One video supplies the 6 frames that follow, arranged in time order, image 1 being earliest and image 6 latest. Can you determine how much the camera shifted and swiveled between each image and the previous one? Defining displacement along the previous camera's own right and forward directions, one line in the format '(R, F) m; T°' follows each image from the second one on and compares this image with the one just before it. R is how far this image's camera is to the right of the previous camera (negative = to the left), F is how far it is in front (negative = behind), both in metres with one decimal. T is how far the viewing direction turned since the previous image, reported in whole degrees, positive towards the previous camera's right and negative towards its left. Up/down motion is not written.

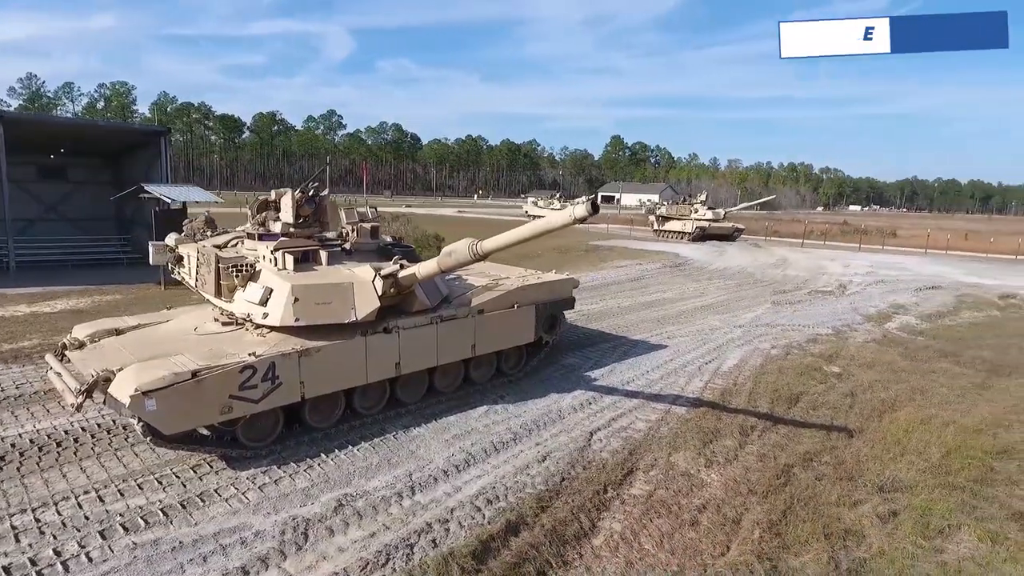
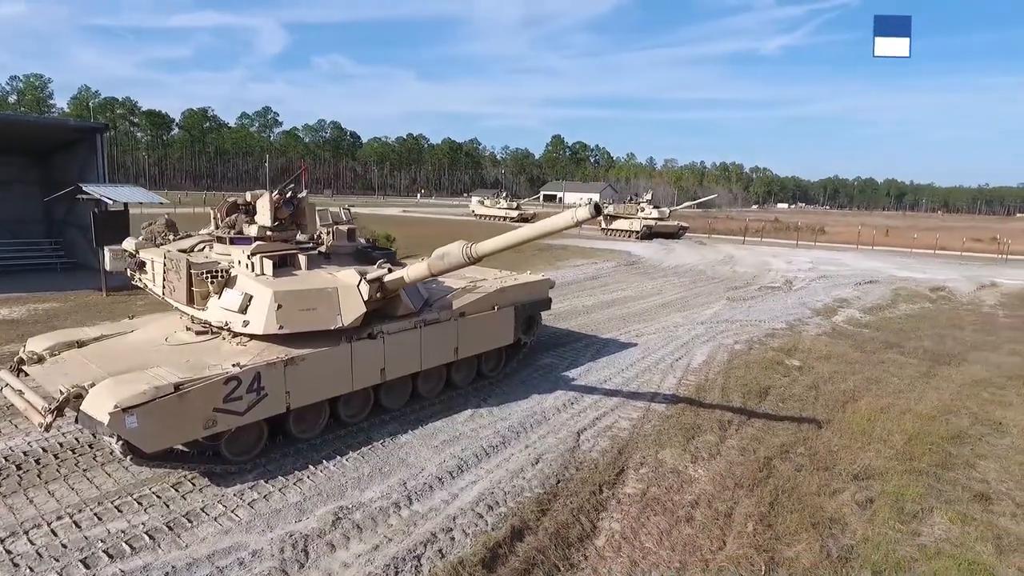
(-0.7, +0.1) m; +5°
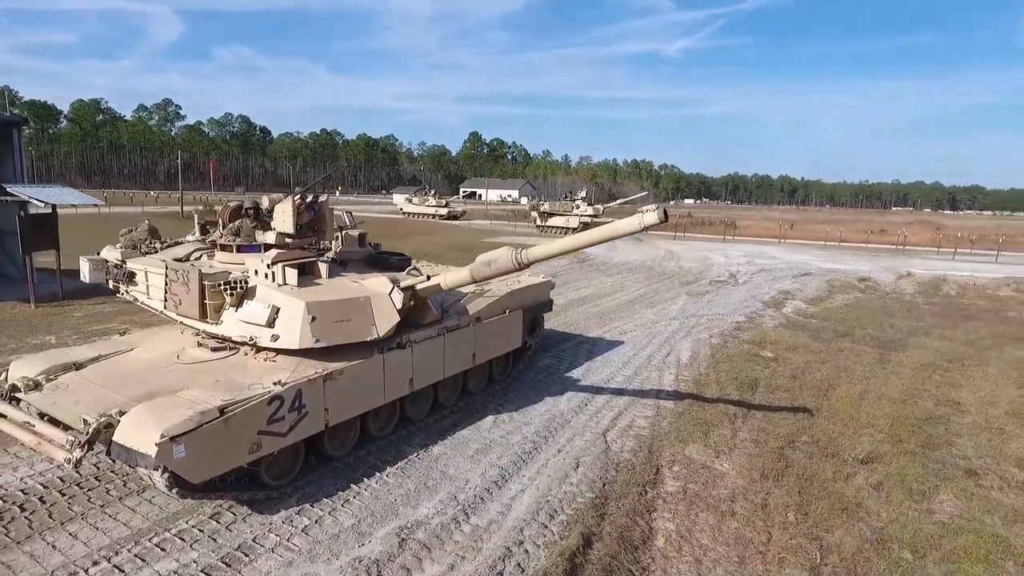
(-1.8, +0.2) m; +8°
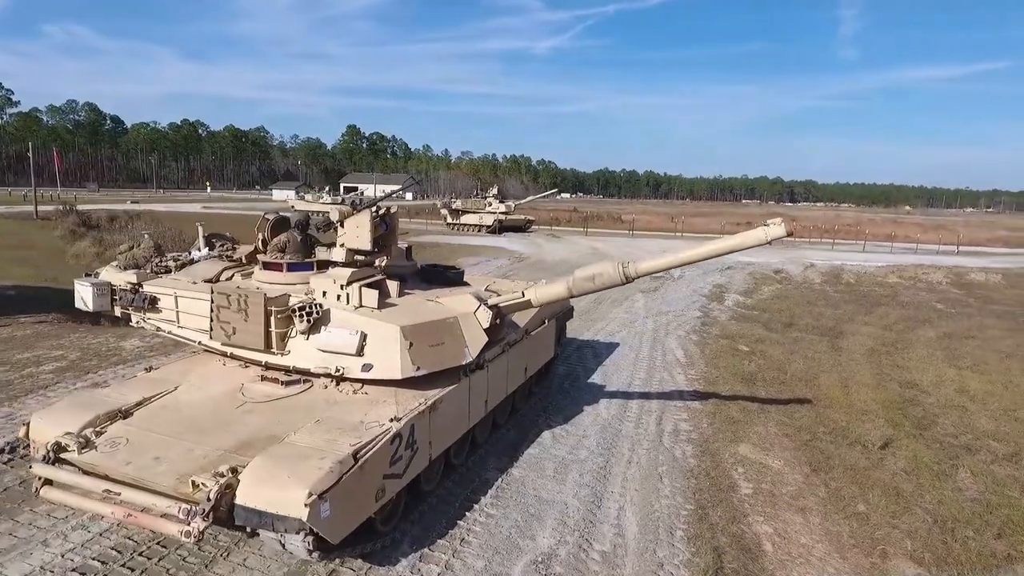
(-2.9, +0.7) m; +11°
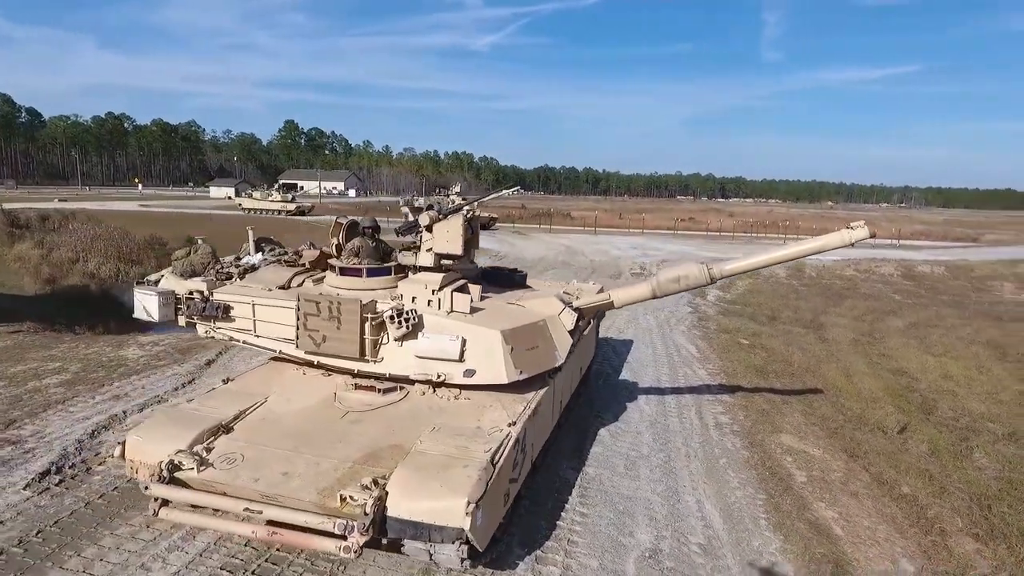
(-1.9, 0.0) m; +5°
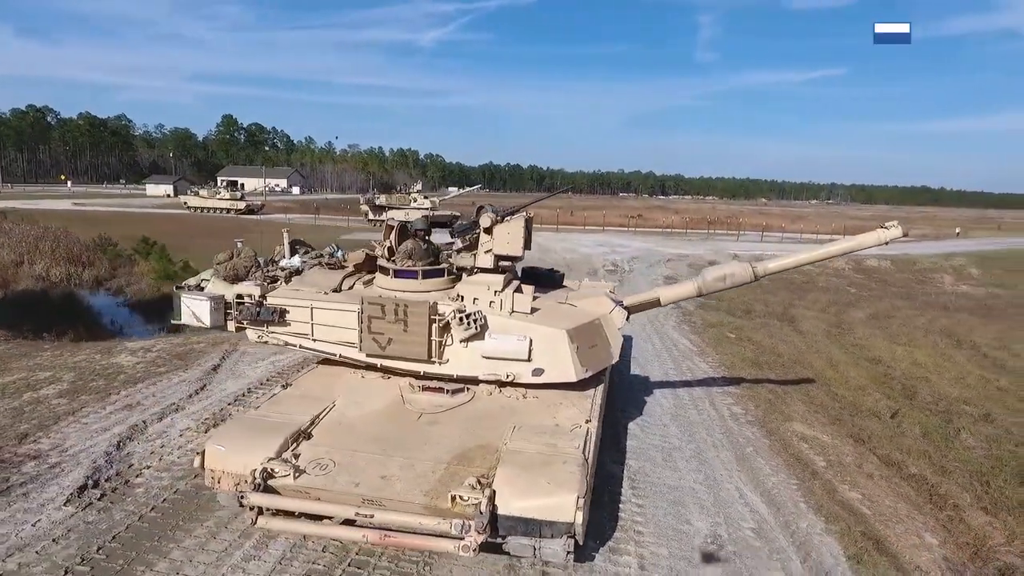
(-1.5, -0.1) m; +5°
